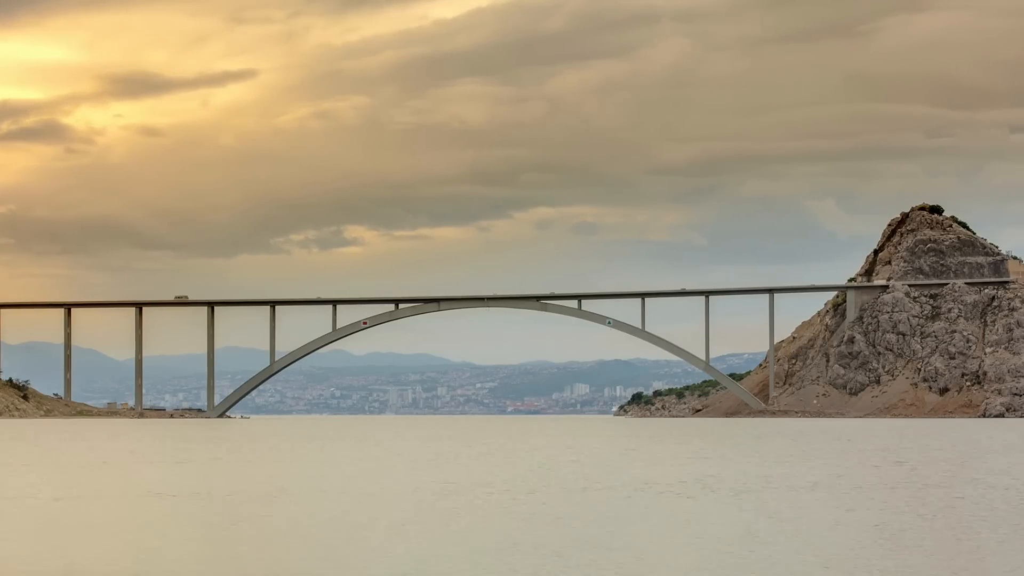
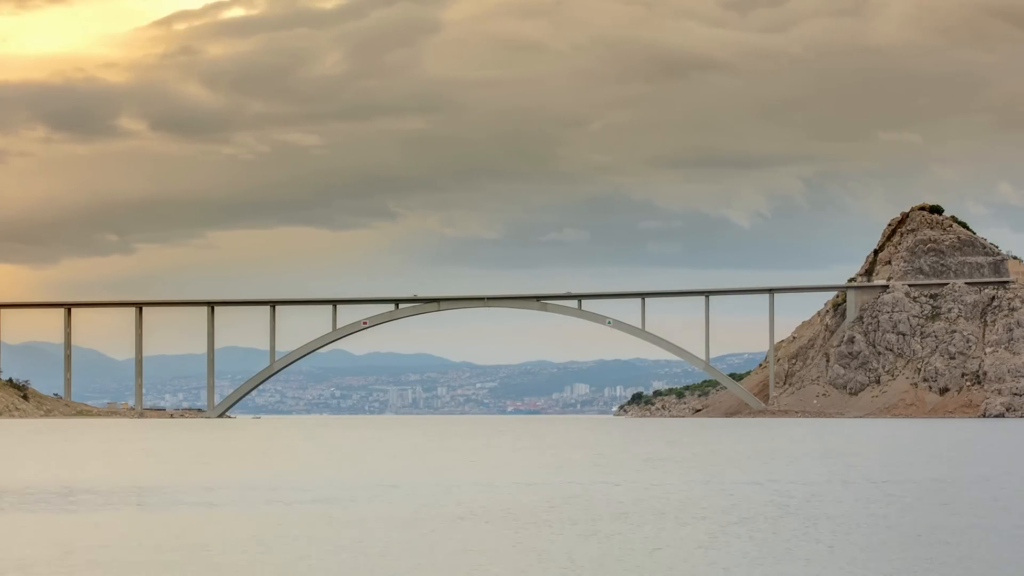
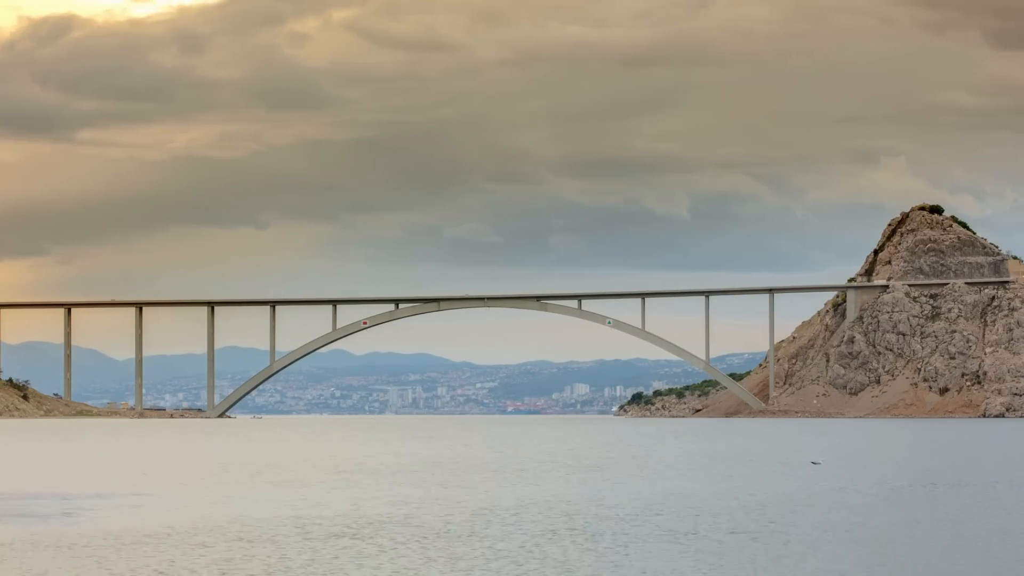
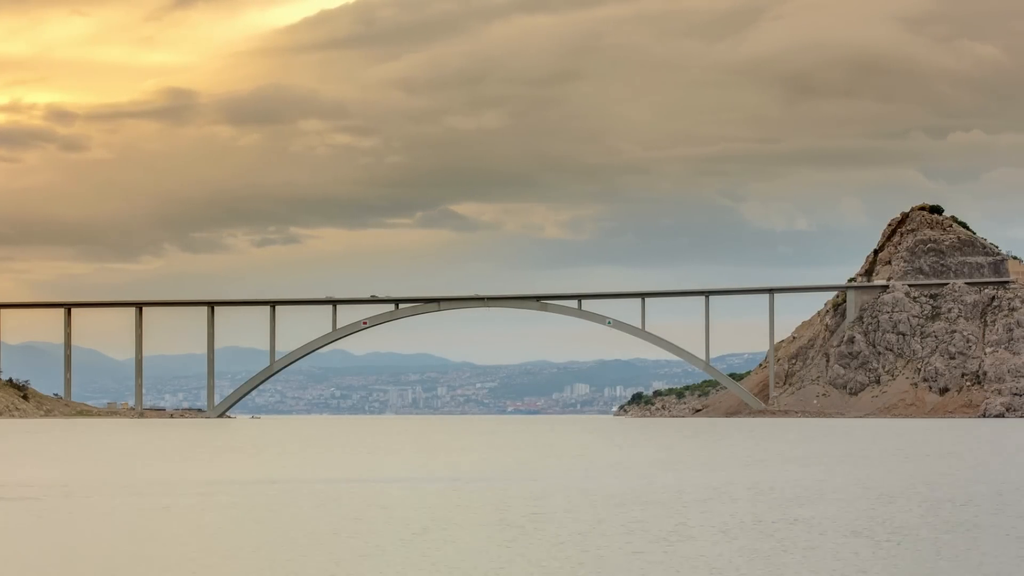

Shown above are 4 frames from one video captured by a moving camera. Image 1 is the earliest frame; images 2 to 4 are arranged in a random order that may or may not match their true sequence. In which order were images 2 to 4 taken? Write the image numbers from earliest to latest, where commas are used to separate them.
4, 2, 3
